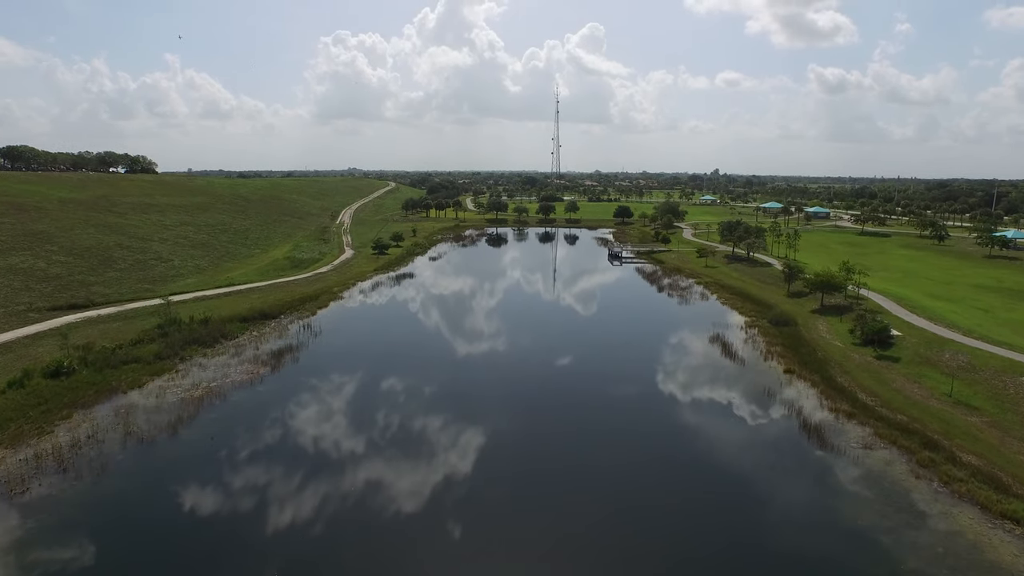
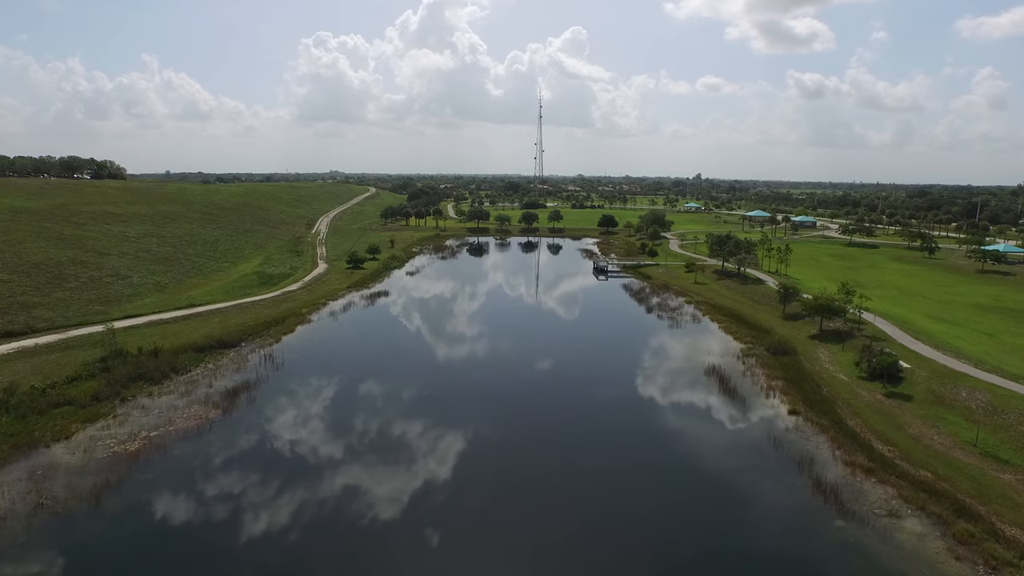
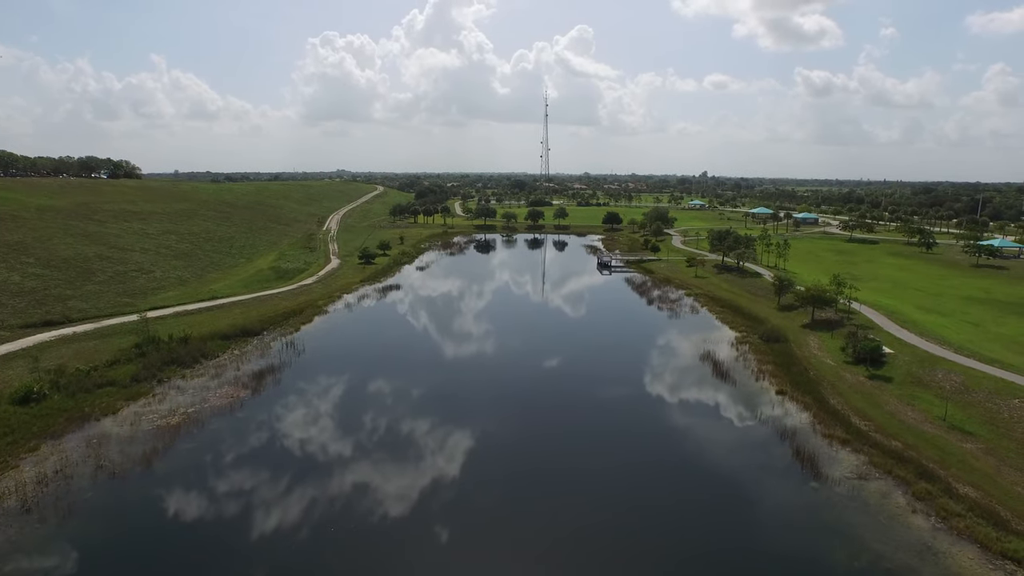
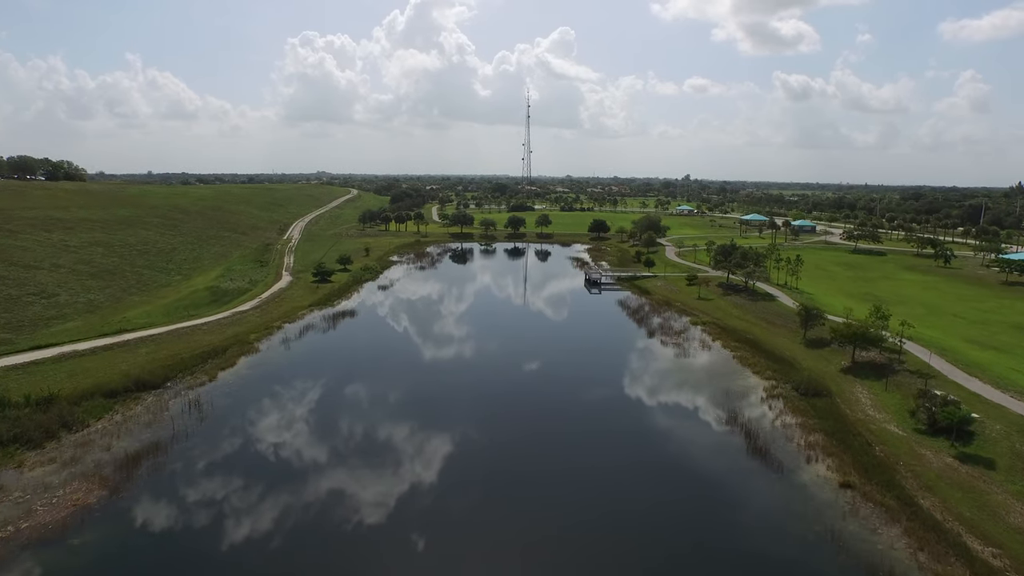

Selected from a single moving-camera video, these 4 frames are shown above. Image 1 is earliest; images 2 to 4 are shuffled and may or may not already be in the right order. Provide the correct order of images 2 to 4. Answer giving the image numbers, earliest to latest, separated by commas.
3, 2, 4
